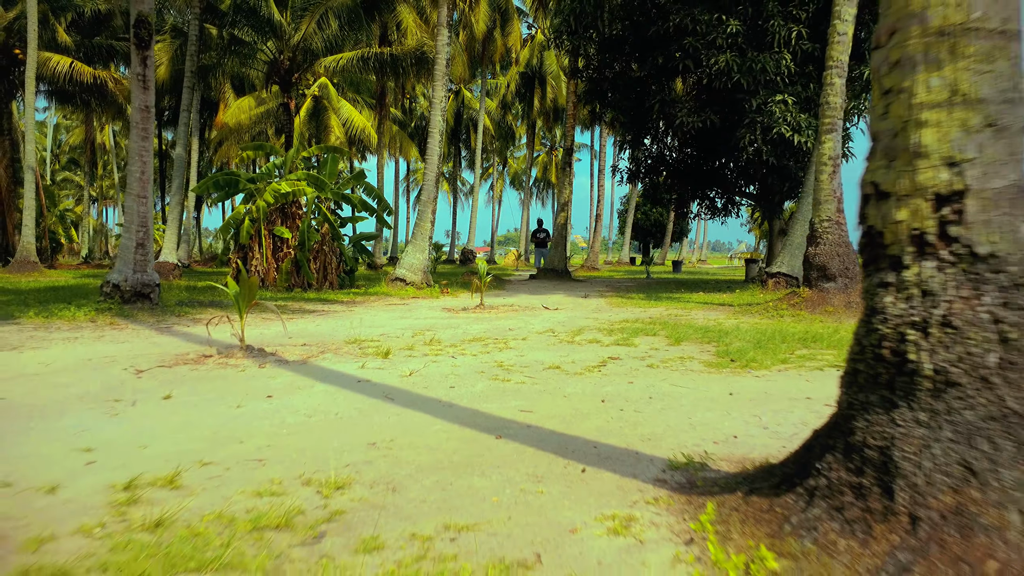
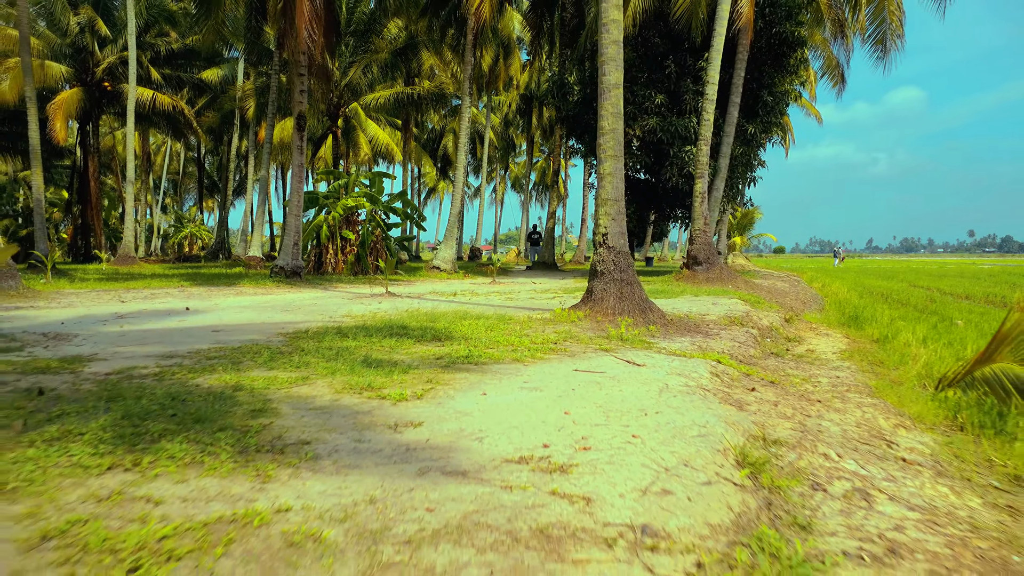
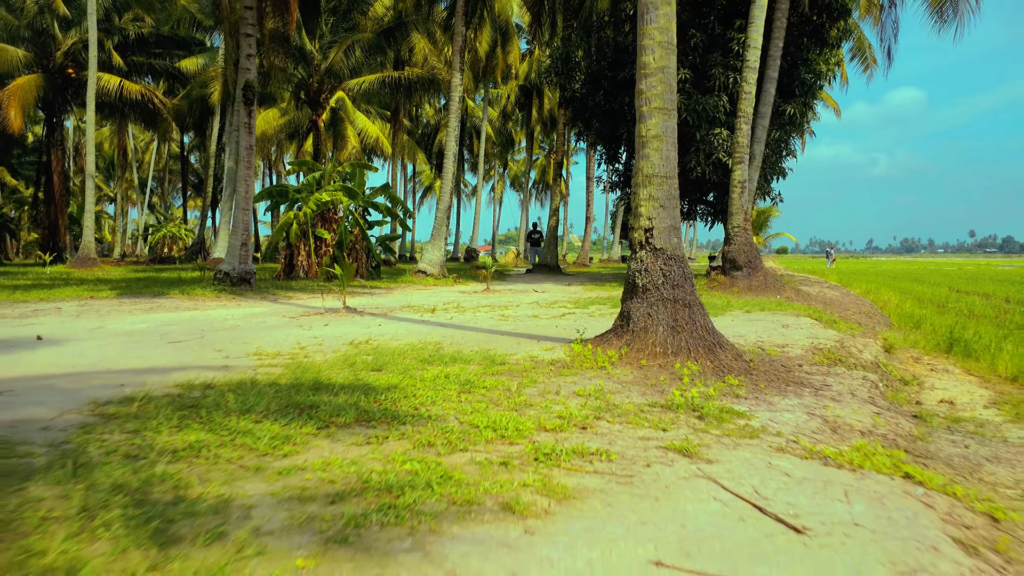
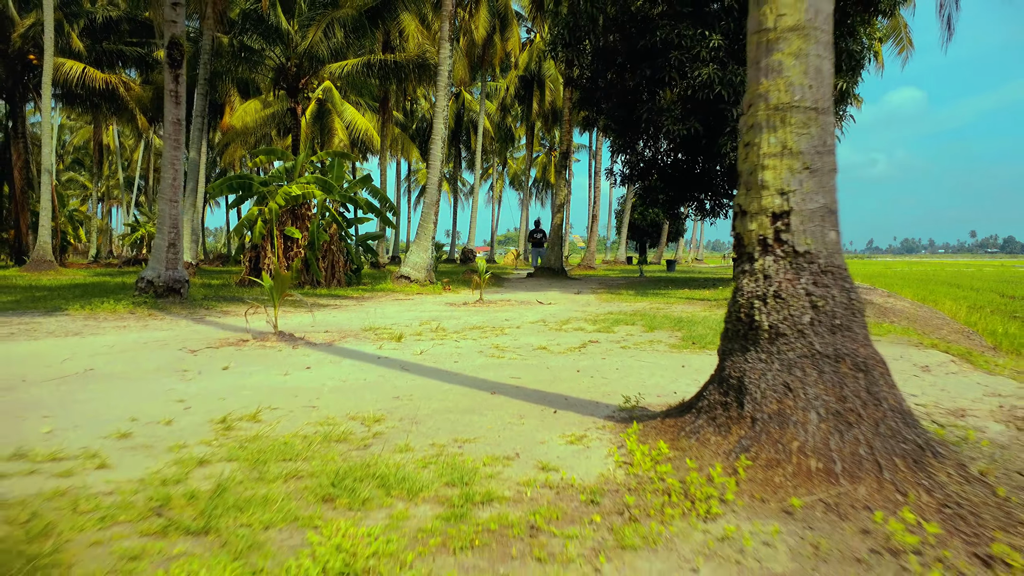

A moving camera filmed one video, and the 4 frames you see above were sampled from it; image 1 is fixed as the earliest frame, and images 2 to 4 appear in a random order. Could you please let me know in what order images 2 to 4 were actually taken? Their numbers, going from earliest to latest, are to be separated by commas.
4, 3, 2
